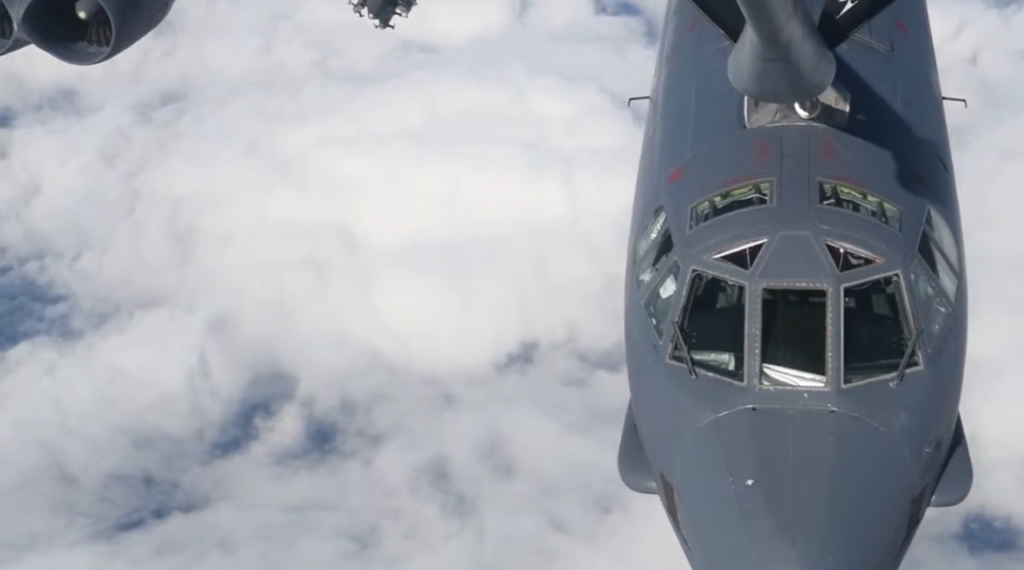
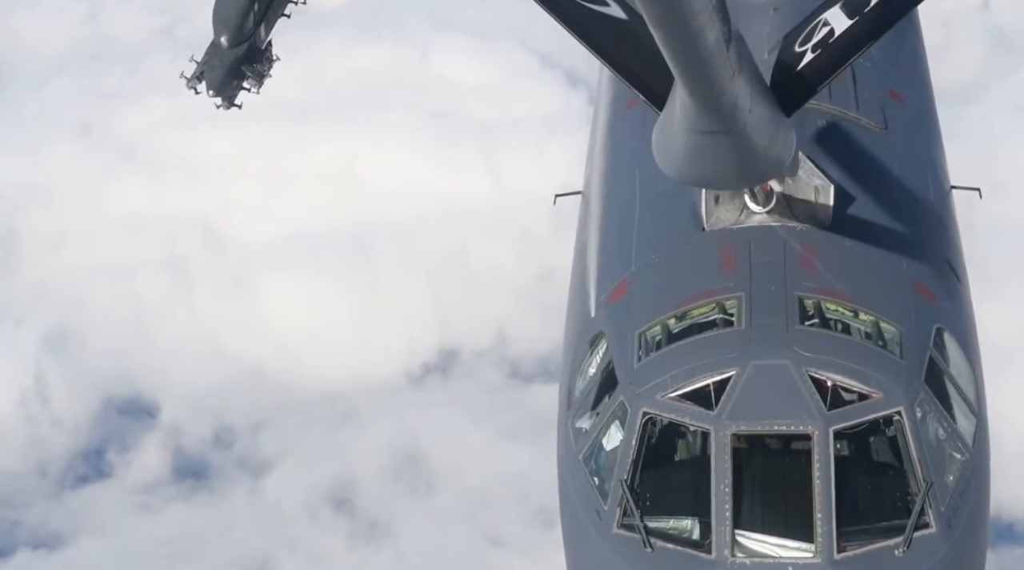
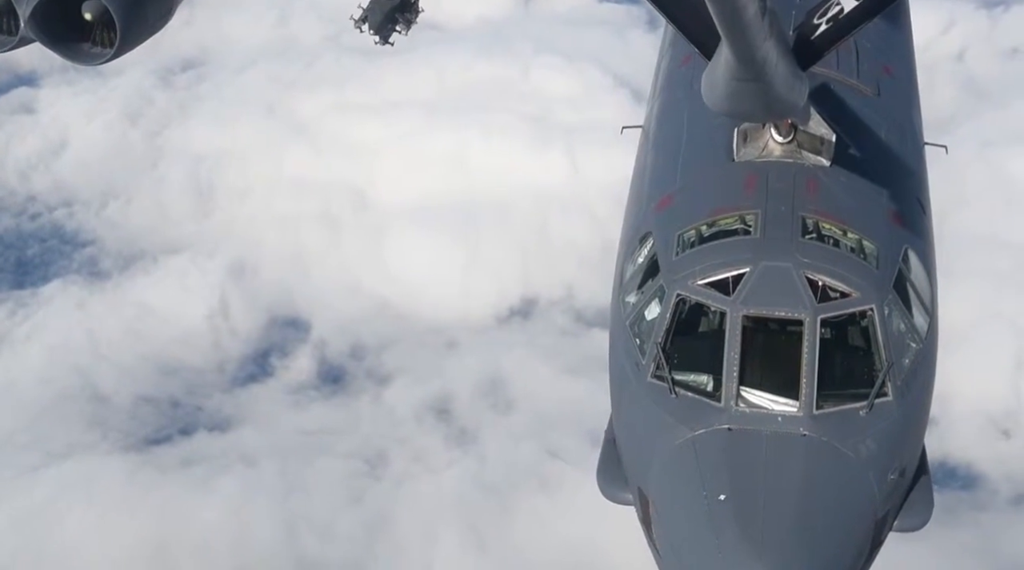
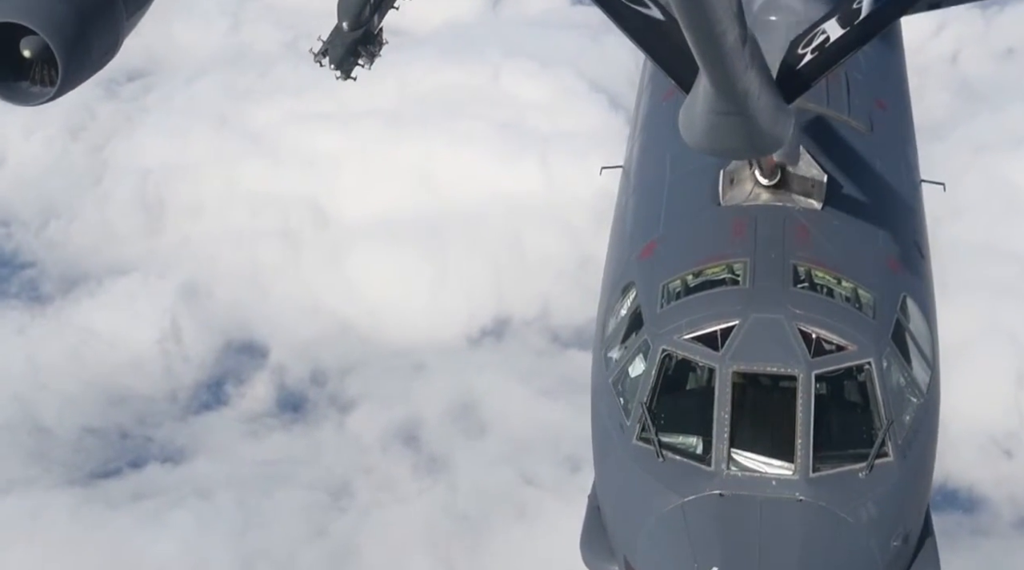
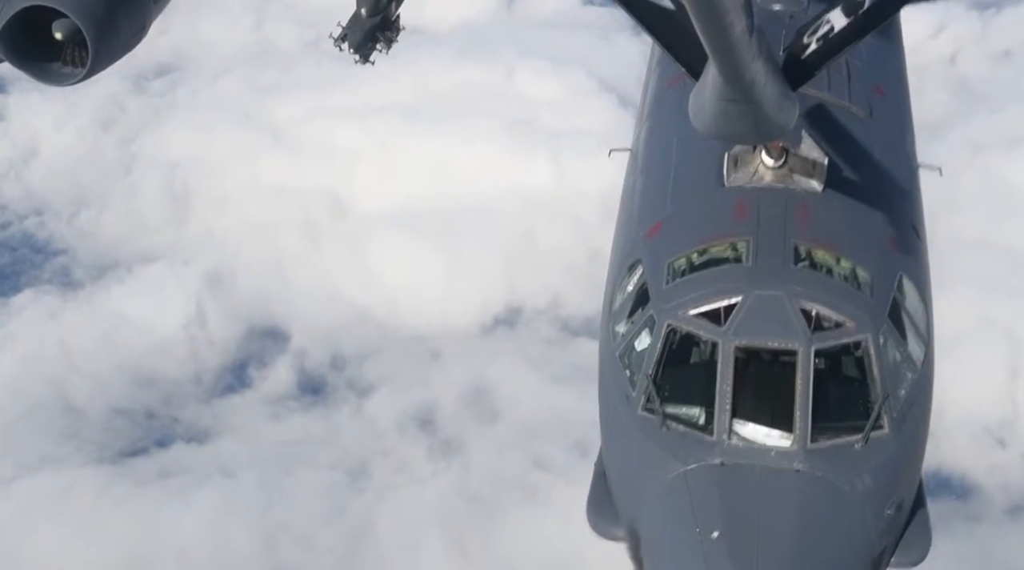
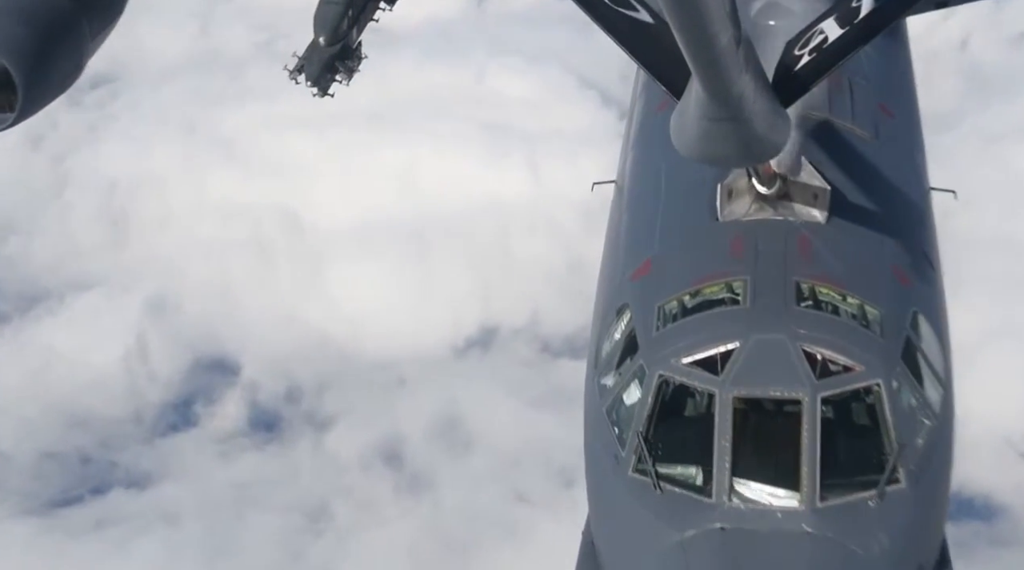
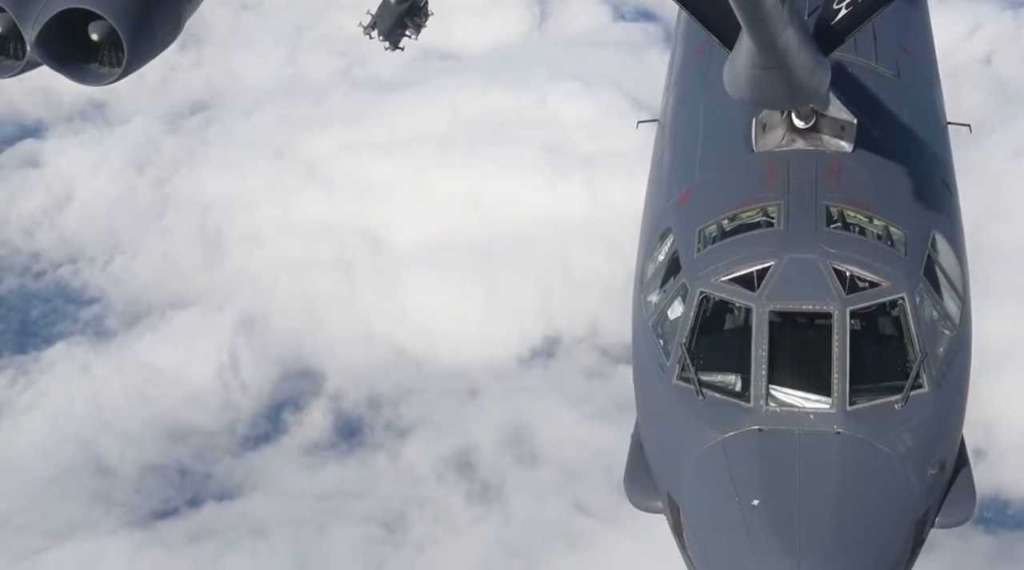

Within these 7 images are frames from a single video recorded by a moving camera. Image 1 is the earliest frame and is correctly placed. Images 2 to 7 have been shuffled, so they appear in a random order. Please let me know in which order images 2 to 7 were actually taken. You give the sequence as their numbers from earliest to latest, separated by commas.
7, 3, 5, 4, 6, 2
